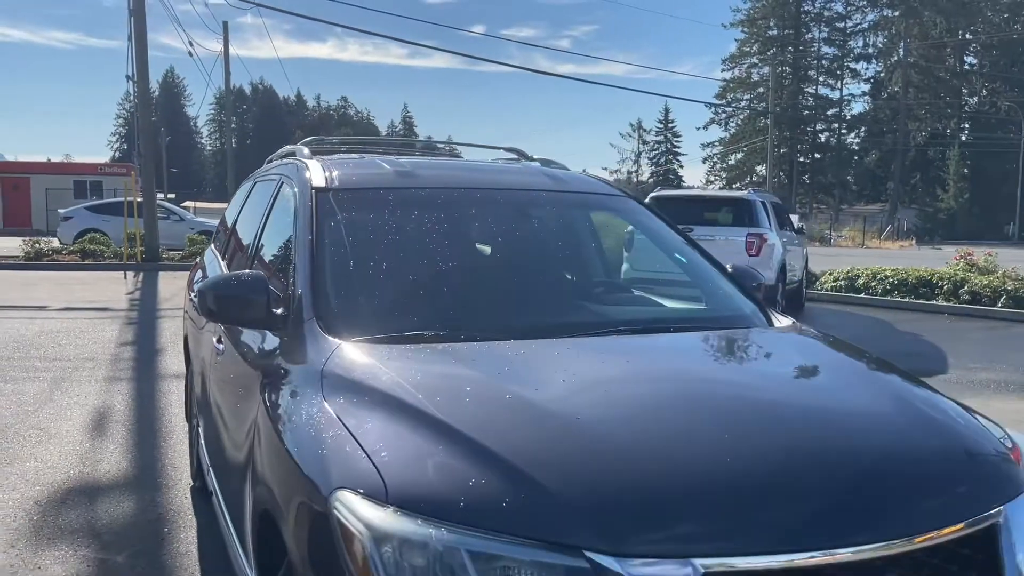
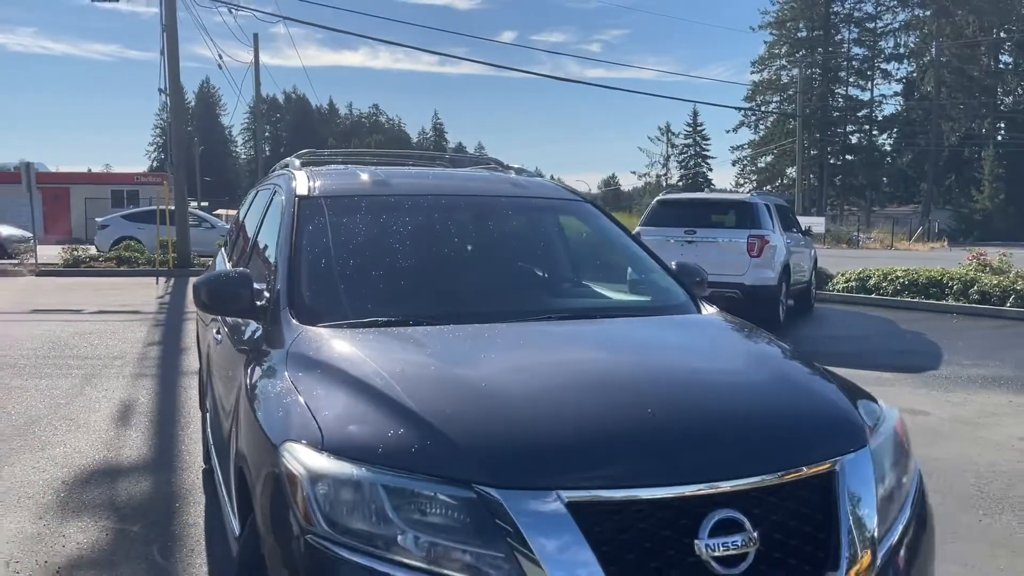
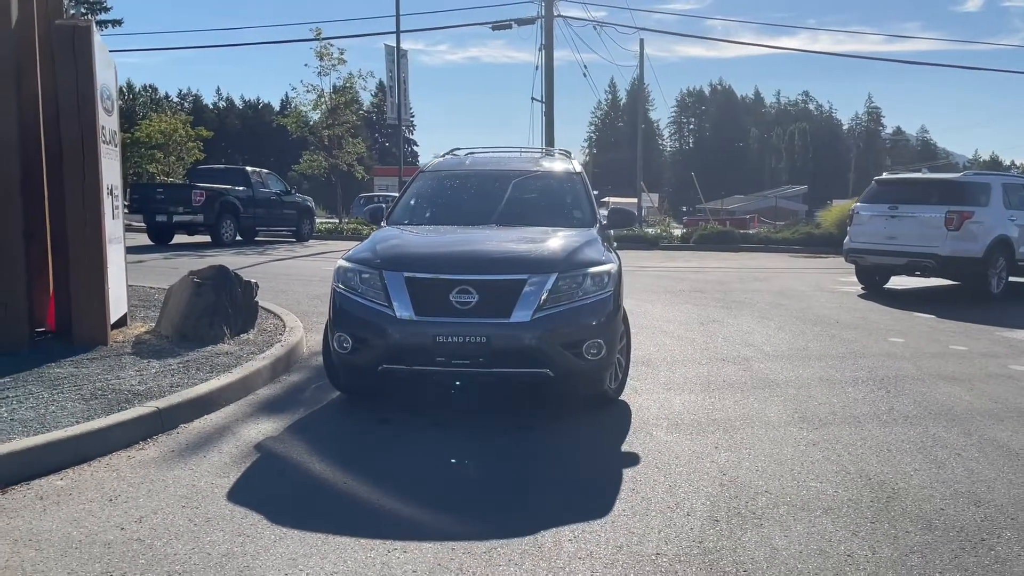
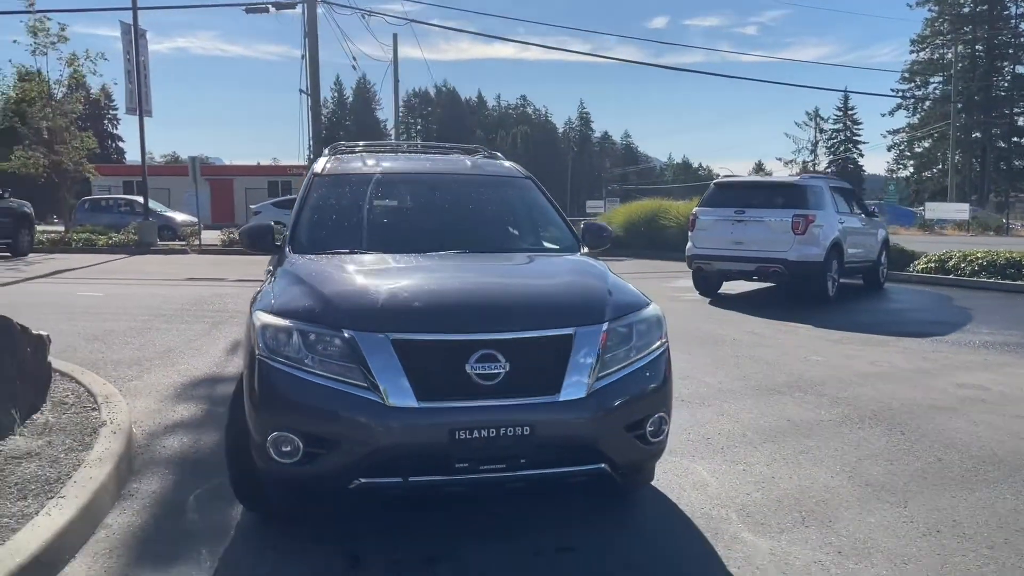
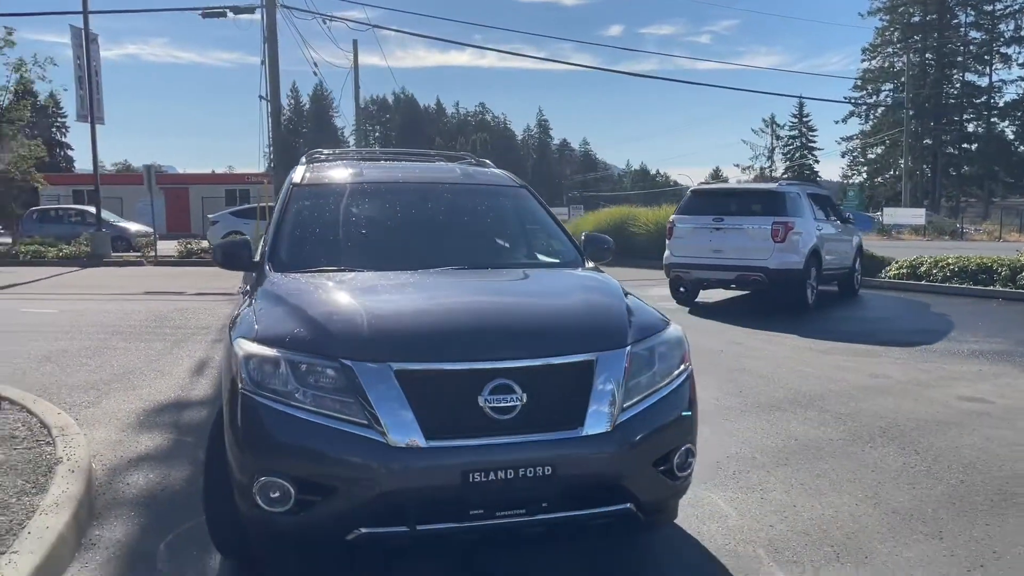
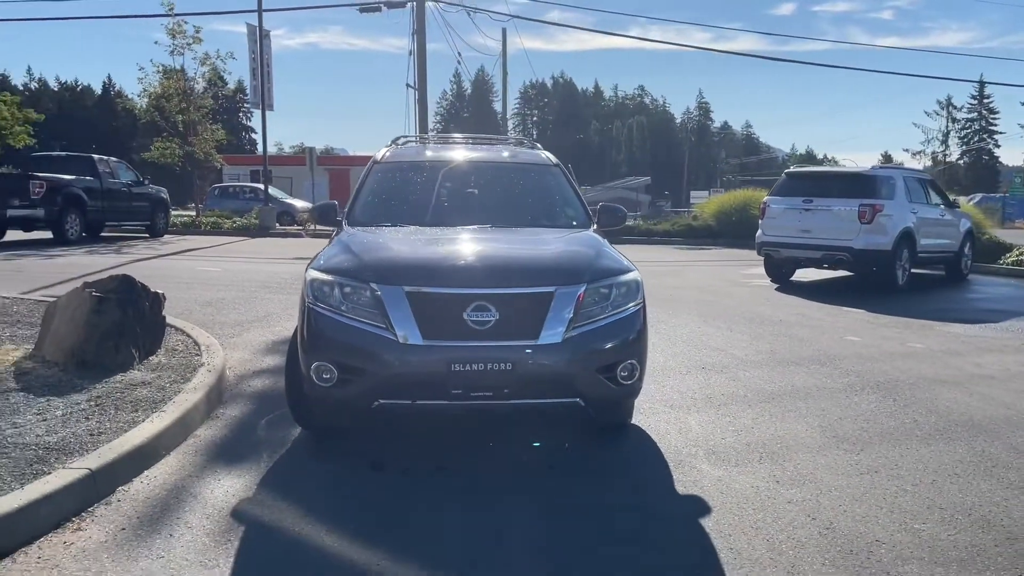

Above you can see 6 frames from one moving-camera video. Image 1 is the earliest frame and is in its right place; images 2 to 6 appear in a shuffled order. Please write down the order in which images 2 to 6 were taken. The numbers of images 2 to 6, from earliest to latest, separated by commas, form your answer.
2, 5, 4, 6, 3
